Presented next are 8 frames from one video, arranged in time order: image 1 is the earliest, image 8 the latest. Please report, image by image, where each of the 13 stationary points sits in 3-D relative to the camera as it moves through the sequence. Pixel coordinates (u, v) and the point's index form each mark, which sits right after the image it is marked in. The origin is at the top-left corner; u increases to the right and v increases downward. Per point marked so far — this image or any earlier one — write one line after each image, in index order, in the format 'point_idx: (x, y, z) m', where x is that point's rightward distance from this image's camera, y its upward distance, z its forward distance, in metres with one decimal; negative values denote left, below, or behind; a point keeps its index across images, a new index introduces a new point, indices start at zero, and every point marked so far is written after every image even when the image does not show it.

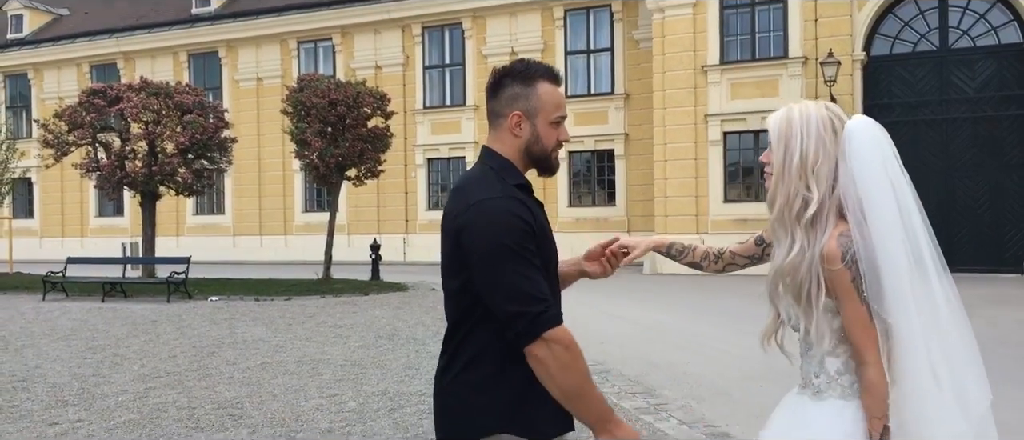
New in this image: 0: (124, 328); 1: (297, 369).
0: (-4.9, -1.4, +10.8) m
1: (-1.9, -1.3, +7.6) m
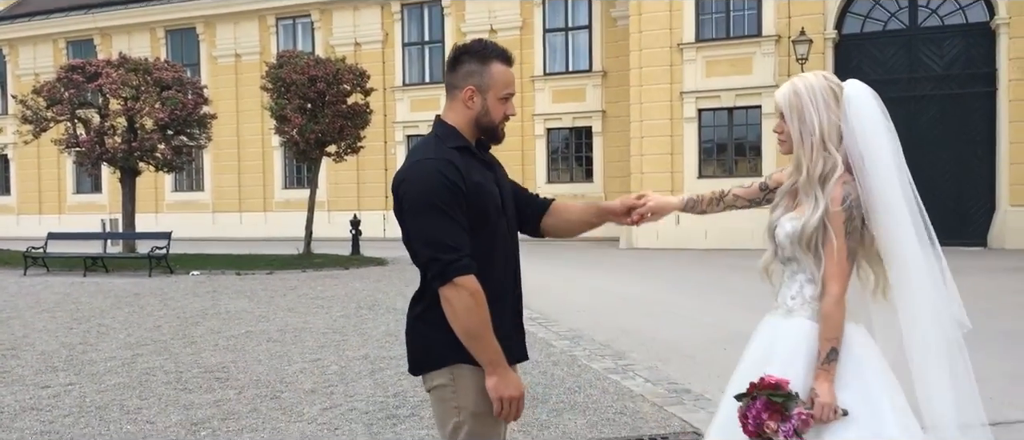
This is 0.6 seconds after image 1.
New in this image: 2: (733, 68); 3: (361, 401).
0: (-5.2, -1.0, +11.0) m
1: (-2.2, -1.1, +7.8) m
2: (+4.5, +3.1, +17.3) m
3: (-0.9, -1.1, +5.3) m
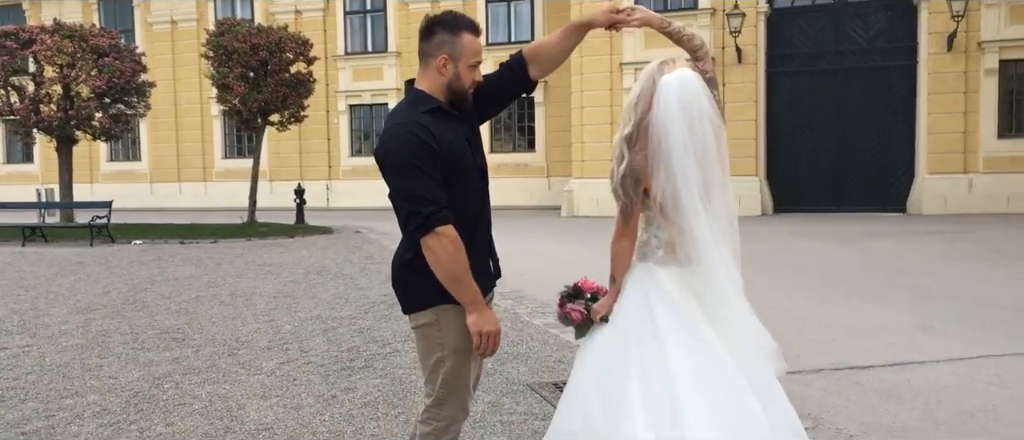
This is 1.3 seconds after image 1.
0: (-6.0, -0.6, +11.0) m
1: (-2.7, -0.8, +8.0) m
2: (+3.3, +3.8, +17.8) m
3: (-1.3, -0.9, +5.6) m
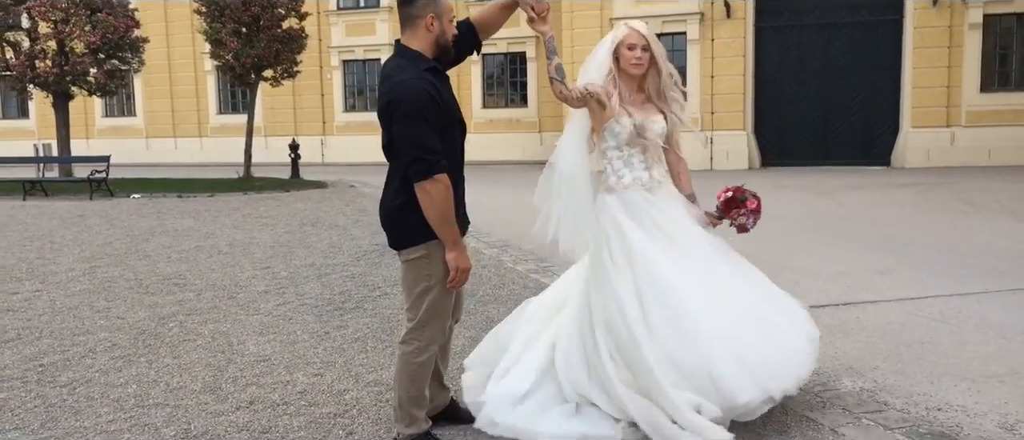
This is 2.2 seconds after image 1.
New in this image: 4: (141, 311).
0: (-6.1, 0.0, +11.3) m
1: (-2.8, -0.3, +8.4) m
2: (+3.1, +4.7, +18.0) m
3: (-1.4, -0.5, +5.9) m
4: (-2.5, -0.6, +5.7) m
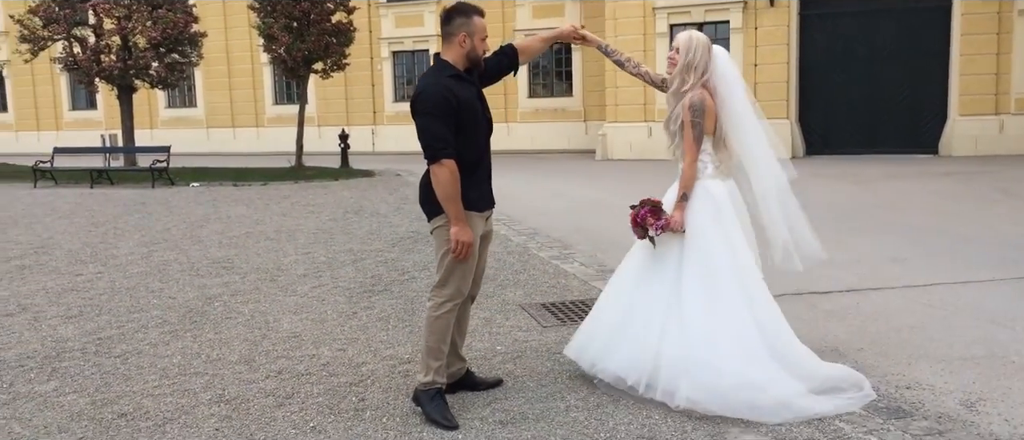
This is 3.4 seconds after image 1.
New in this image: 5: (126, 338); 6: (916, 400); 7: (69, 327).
0: (-5.6, +0.2, +12.1) m
1: (-2.5, -0.2, +8.9) m
2: (+4.1, +5.0, +18.0) m
3: (-1.3, -0.5, +6.4) m
4: (-2.4, -0.5, +6.2) m
5: (-2.3, -0.7, +5.0) m
6: (+1.7, -0.8, +3.6) m
7: (-2.8, -0.7, +5.3) m
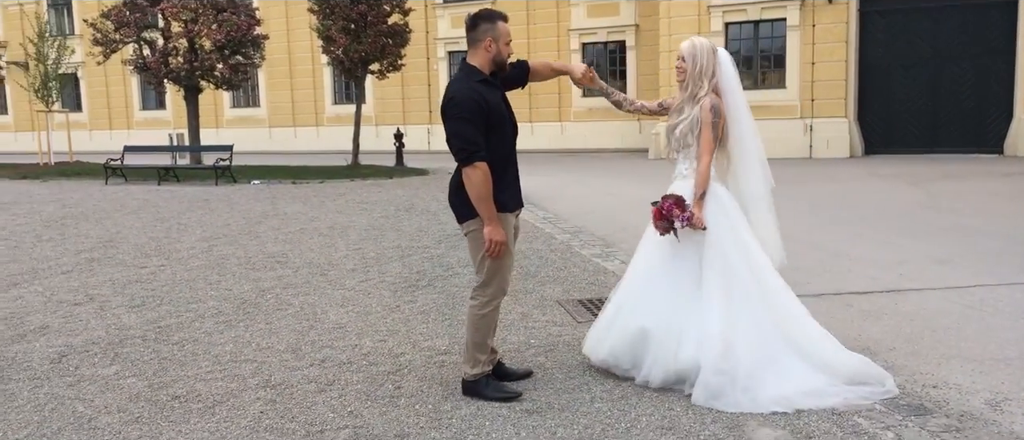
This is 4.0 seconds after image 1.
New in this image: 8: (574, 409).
0: (-4.9, +0.2, +12.6) m
1: (-2.0, -0.1, +9.2) m
2: (+5.2, +5.0, +17.8) m
3: (-0.9, -0.4, +6.6) m
4: (-2.1, -0.5, +6.5) m
5: (-2.0, -0.7, +5.3) m
6: (+1.9, -0.8, +3.7) m
7: (-2.5, -0.6, +5.6) m
8: (+0.3, -0.8, +3.6) m
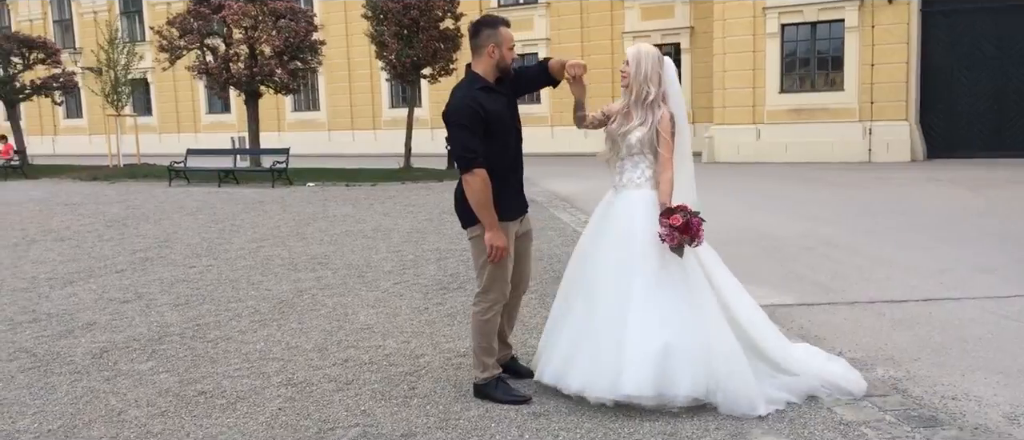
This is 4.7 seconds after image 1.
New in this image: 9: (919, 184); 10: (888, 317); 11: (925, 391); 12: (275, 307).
0: (-4.2, +0.2, +13.0) m
1: (-1.6, -0.2, +9.4) m
2: (+6.3, +4.9, +17.5) m
3: (-0.7, -0.5, +6.7) m
4: (-1.8, -0.5, +6.7) m
5: (-1.9, -0.7, +5.5) m
6: (+1.9, -0.8, +3.6) m
7: (-2.3, -0.6, +5.9) m
8: (+0.3, -0.8, +3.6) m
9: (+6.1, +0.5, +12.8) m
10: (+2.3, -0.6, +5.2) m
11: (+1.9, -0.8, +3.9) m
12: (-1.7, -0.6, +6.0) m
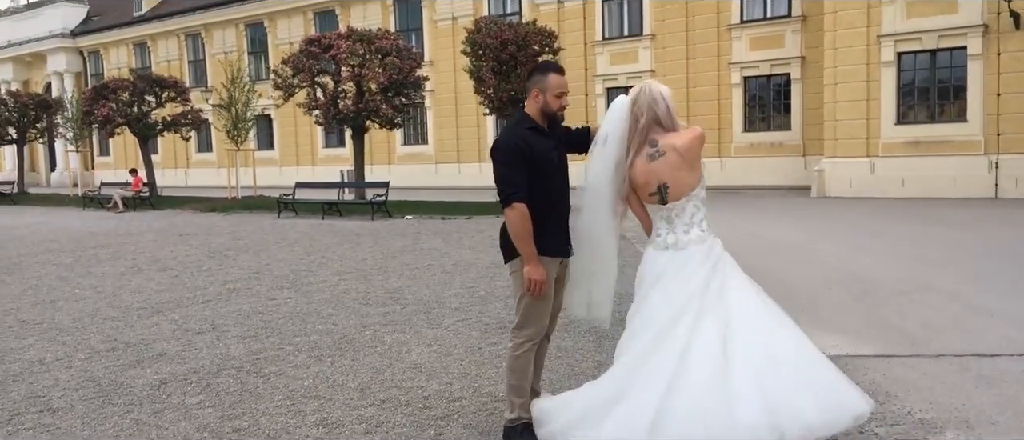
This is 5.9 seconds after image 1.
0: (-2.8, -0.3, +13.3) m
1: (-0.7, -0.5, +9.5) m
2: (+8.3, +4.1, +16.6) m
3: (-0.2, -0.8, +6.7) m
4: (-1.3, -0.8, +6.8) m
5: (-1.5, -0.9, +5.6) m
6: (+1.9, -1.0, +3.2) m
7: (-1.9, -0.9, +6.0) m
8: (+0.4, -1.0, +3.5) m
9: (+7.4, 0.0, +11.7) m
10: (+2.6, -0.9, +4.7) m
11: (+2.0, -1.0, +3.5) m
12: (-1.3, -0.9, +6.0) m
